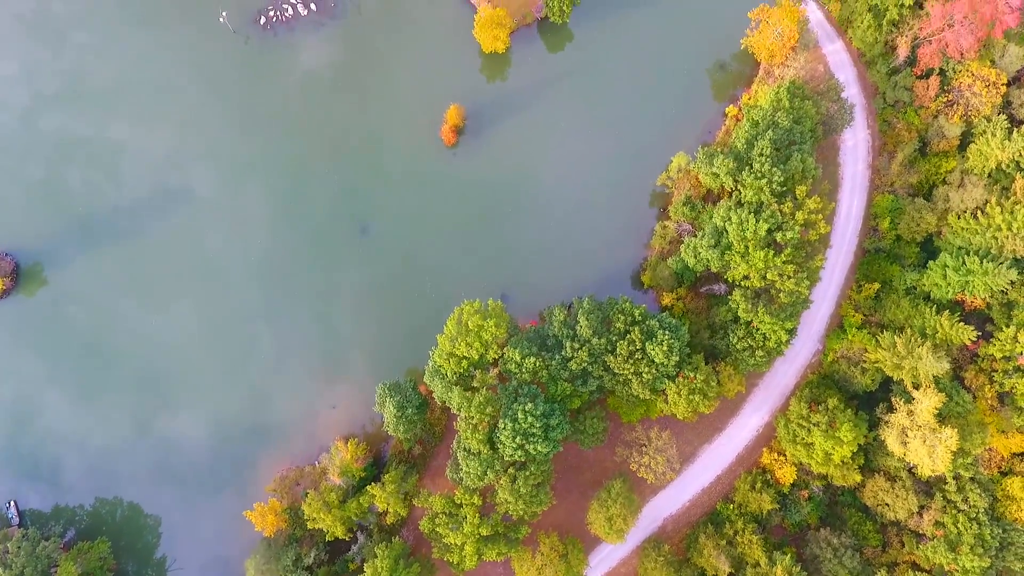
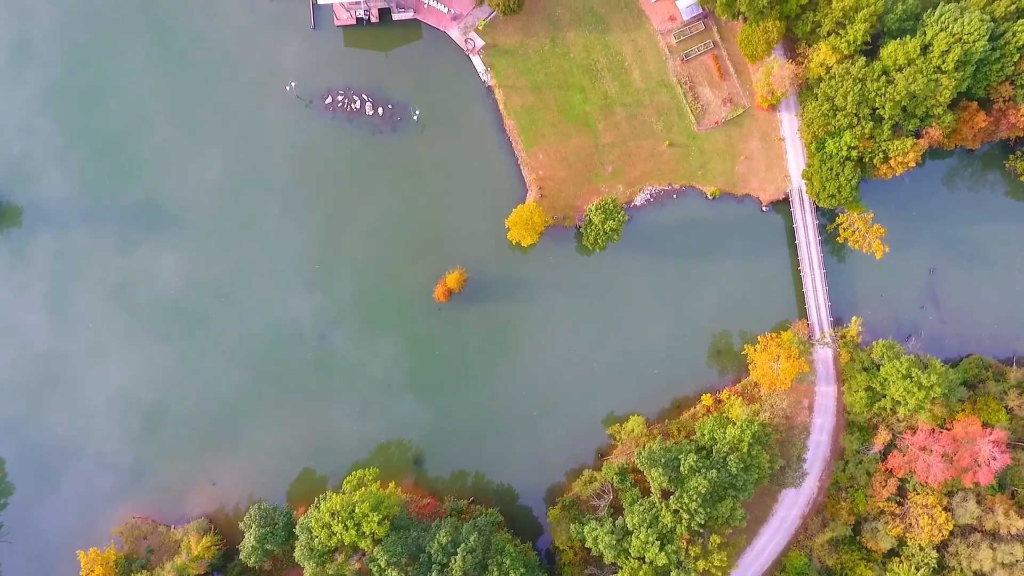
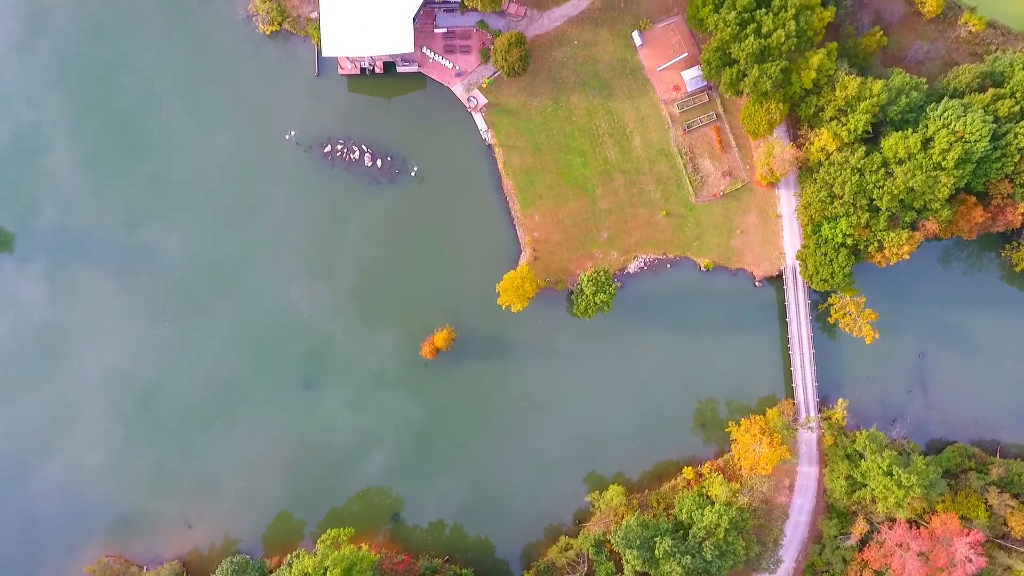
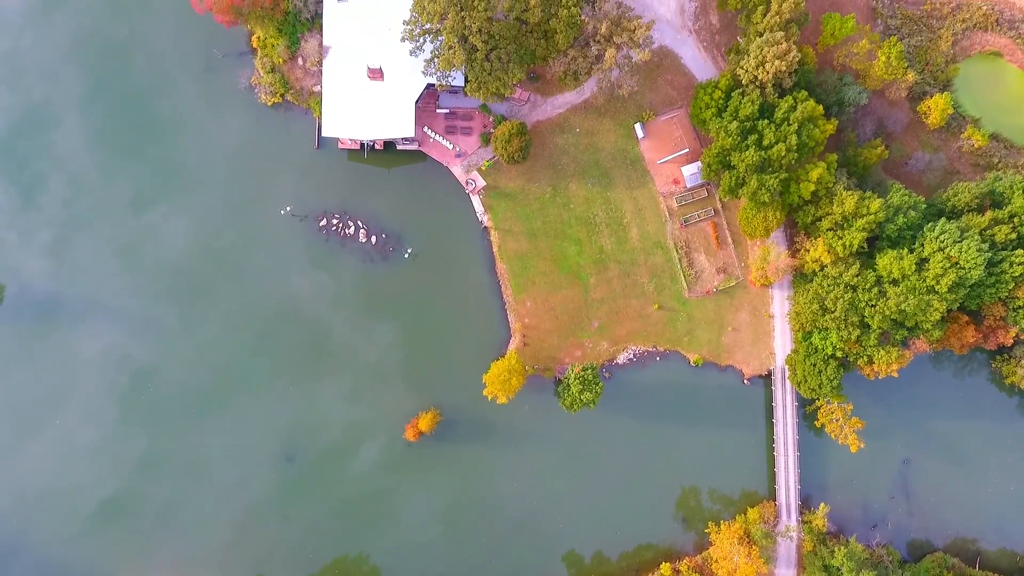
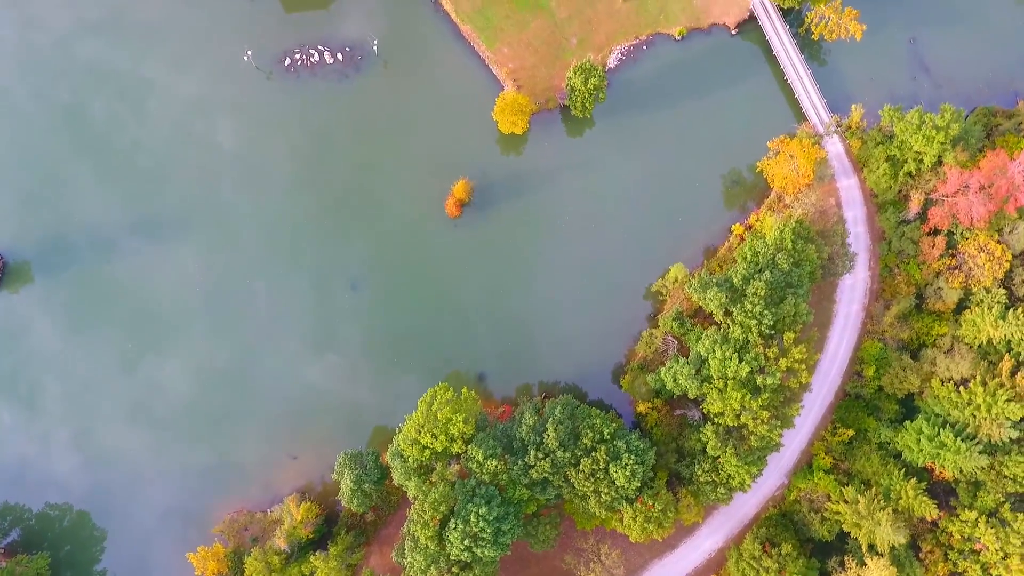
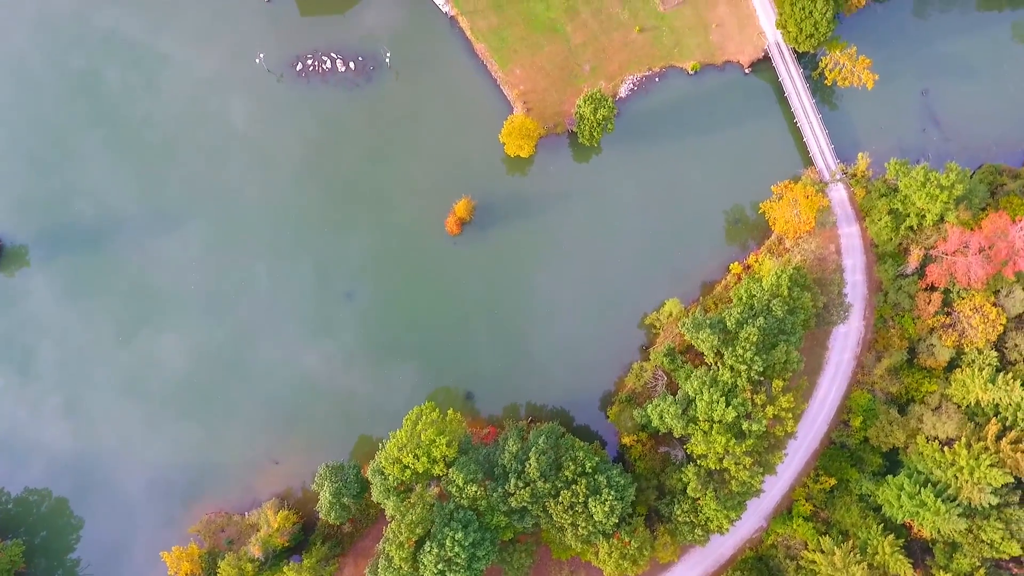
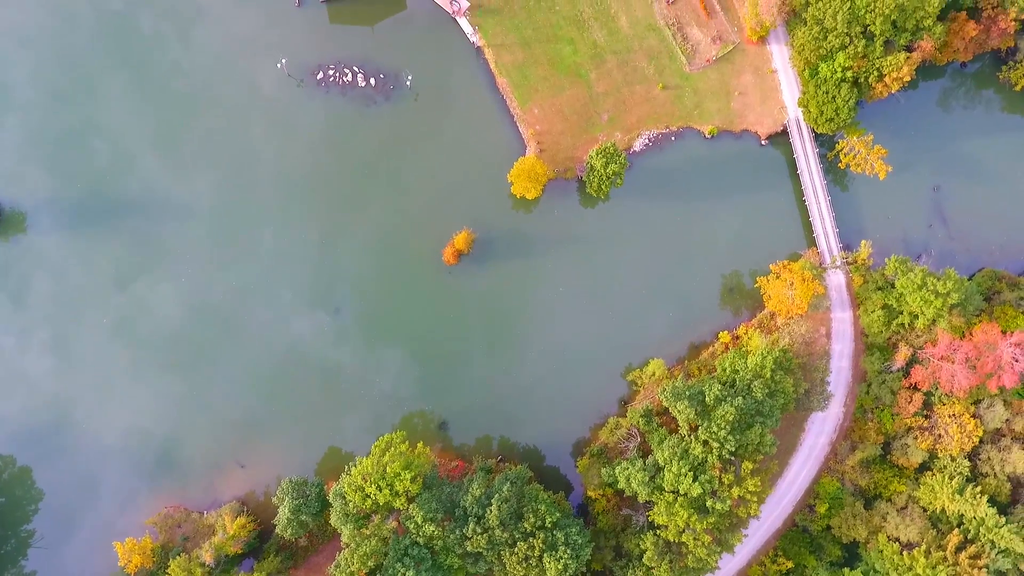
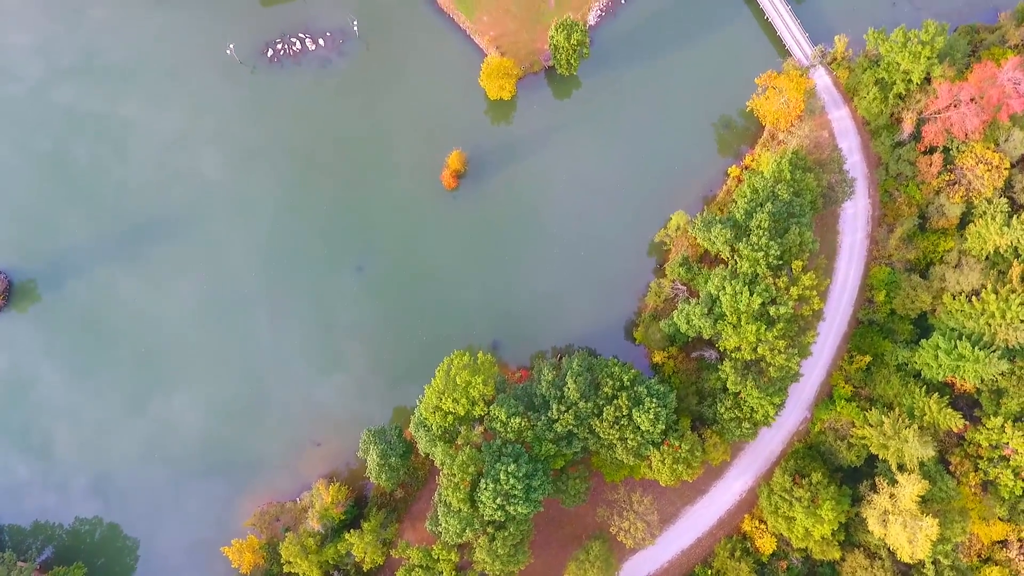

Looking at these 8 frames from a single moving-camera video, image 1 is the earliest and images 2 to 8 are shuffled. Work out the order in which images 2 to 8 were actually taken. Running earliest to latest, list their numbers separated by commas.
8, 5, 6, 7, 2, 3, 4
